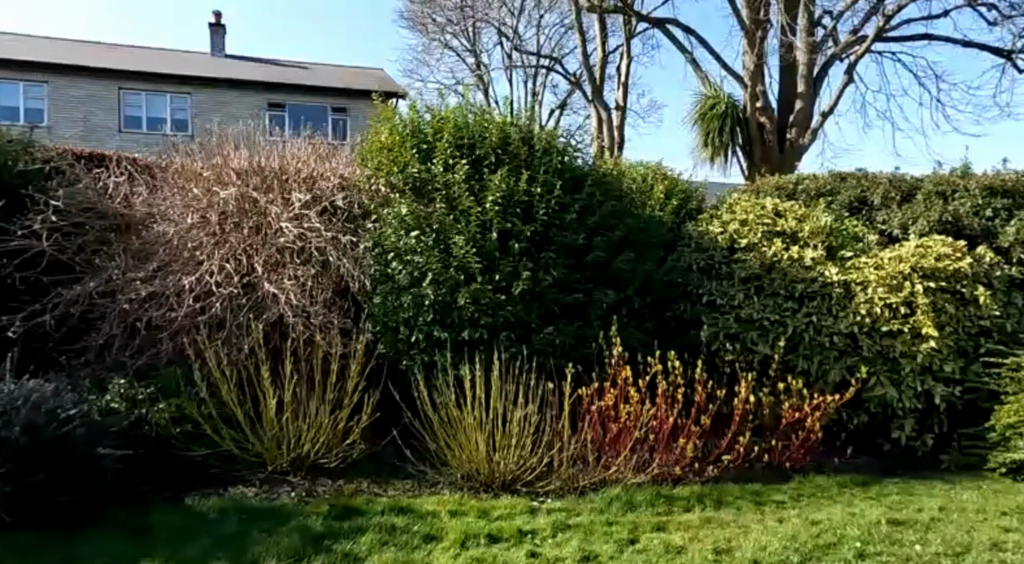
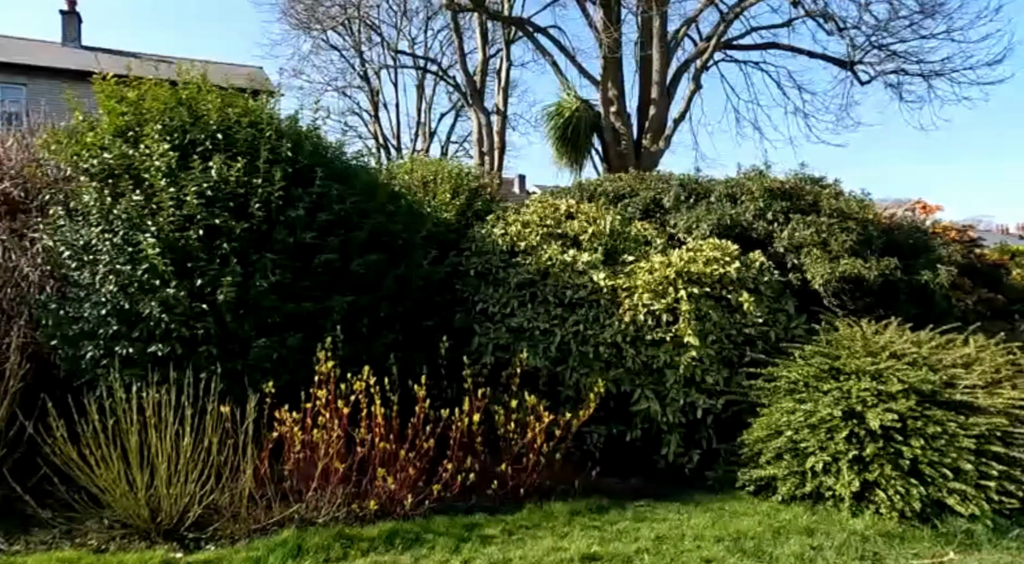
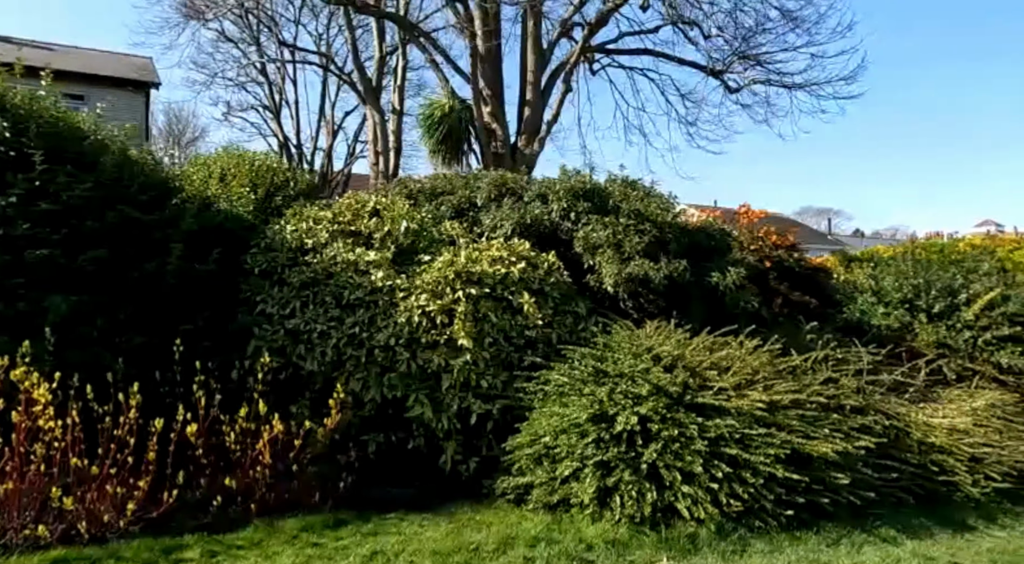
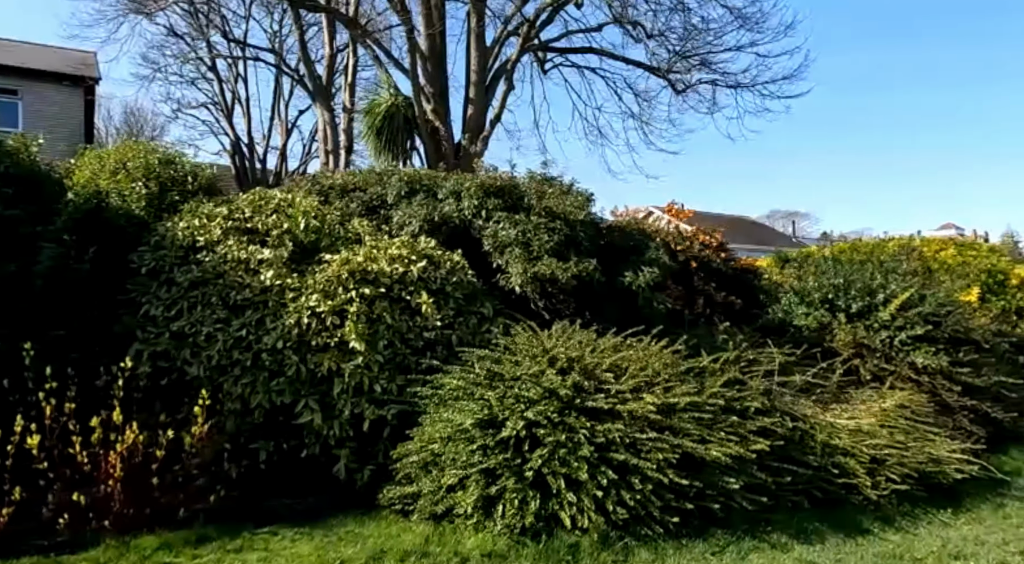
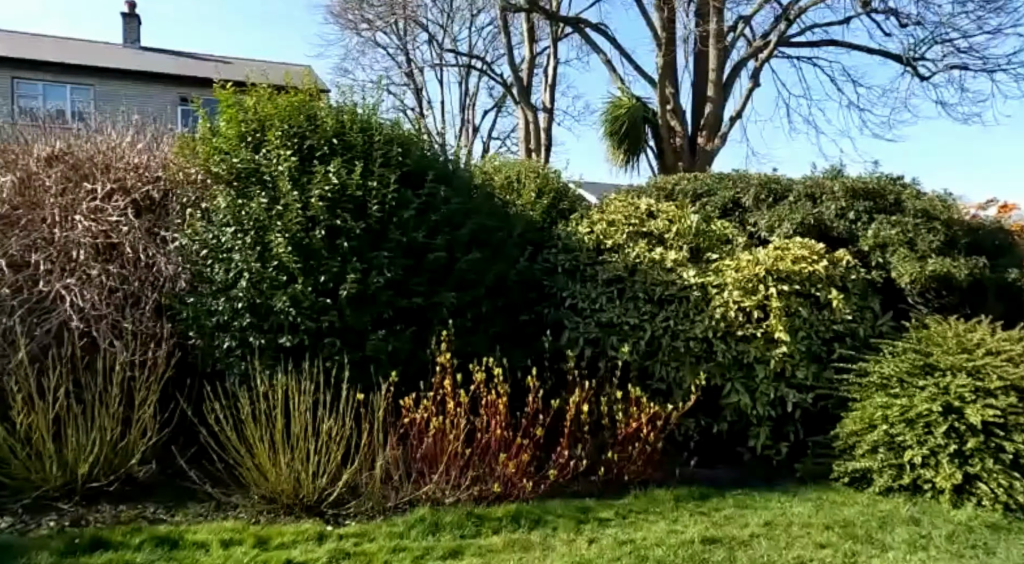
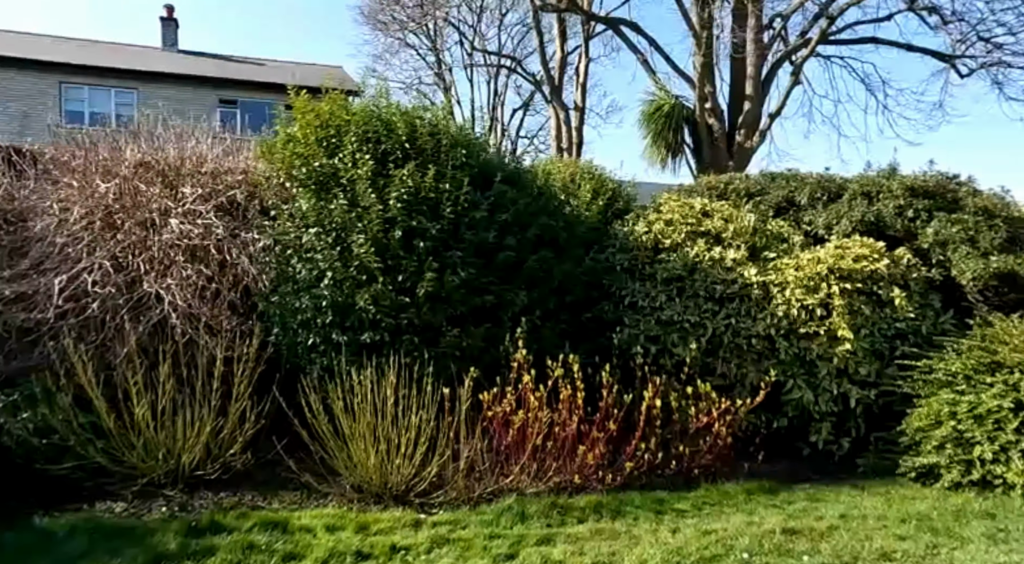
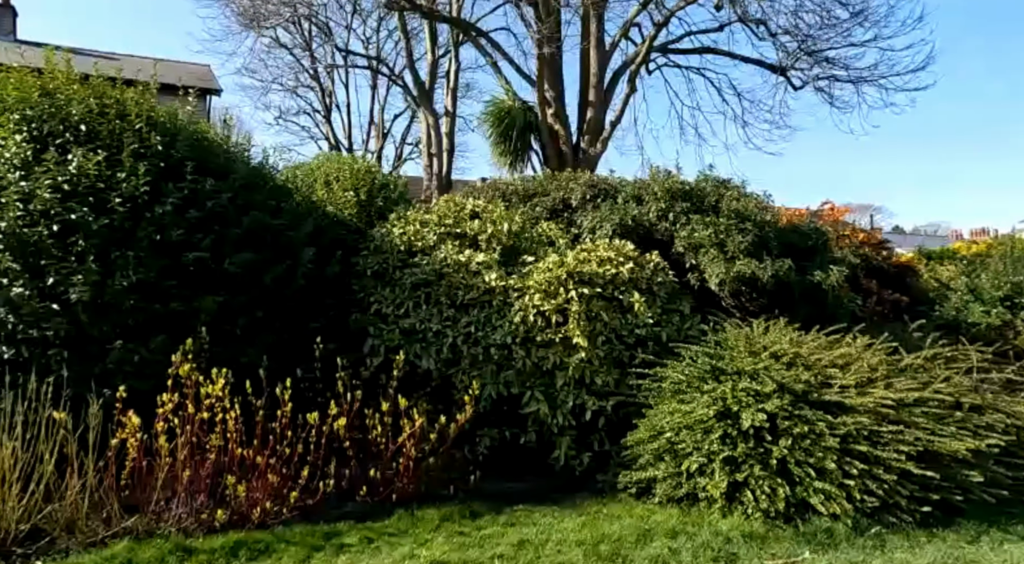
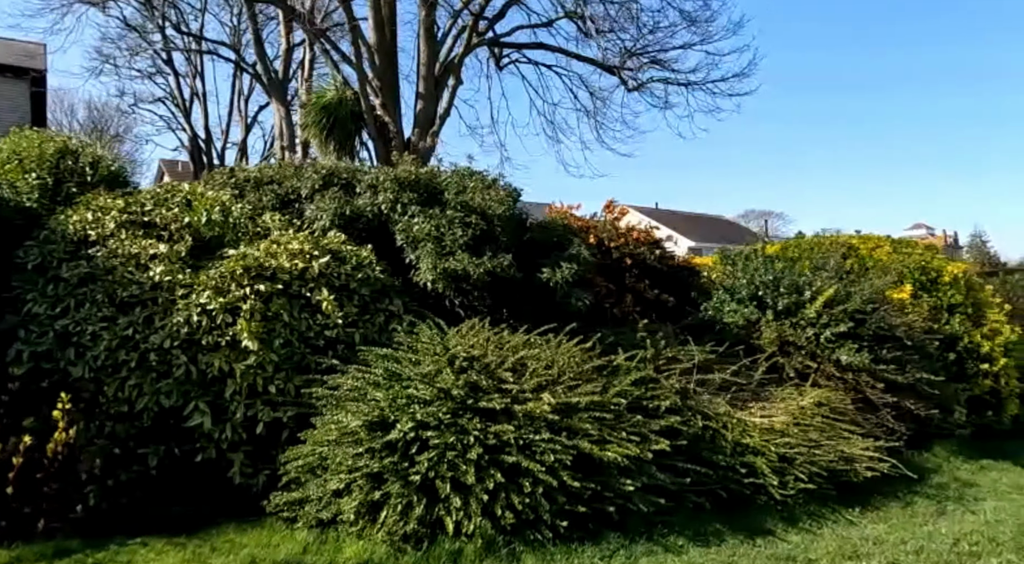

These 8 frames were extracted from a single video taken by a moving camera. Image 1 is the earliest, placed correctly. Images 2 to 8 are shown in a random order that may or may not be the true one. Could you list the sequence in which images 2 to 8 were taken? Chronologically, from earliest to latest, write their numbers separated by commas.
6, 5, 2, 7, 3, 4, 8
